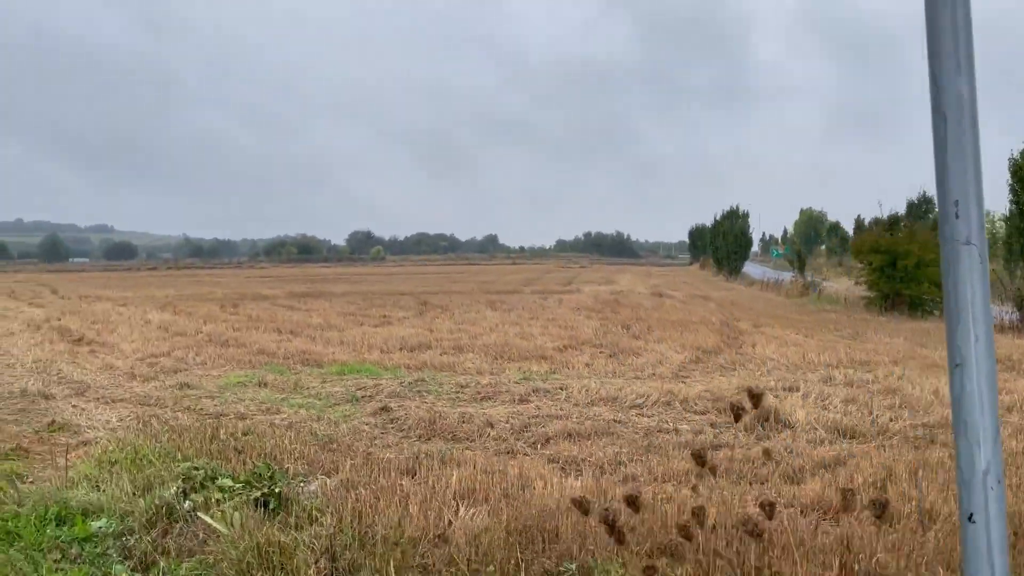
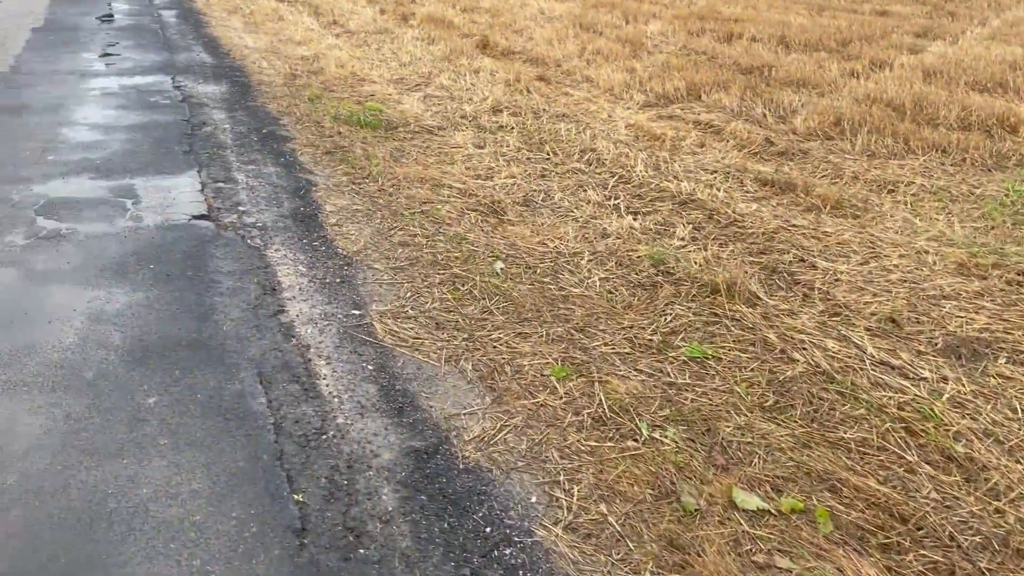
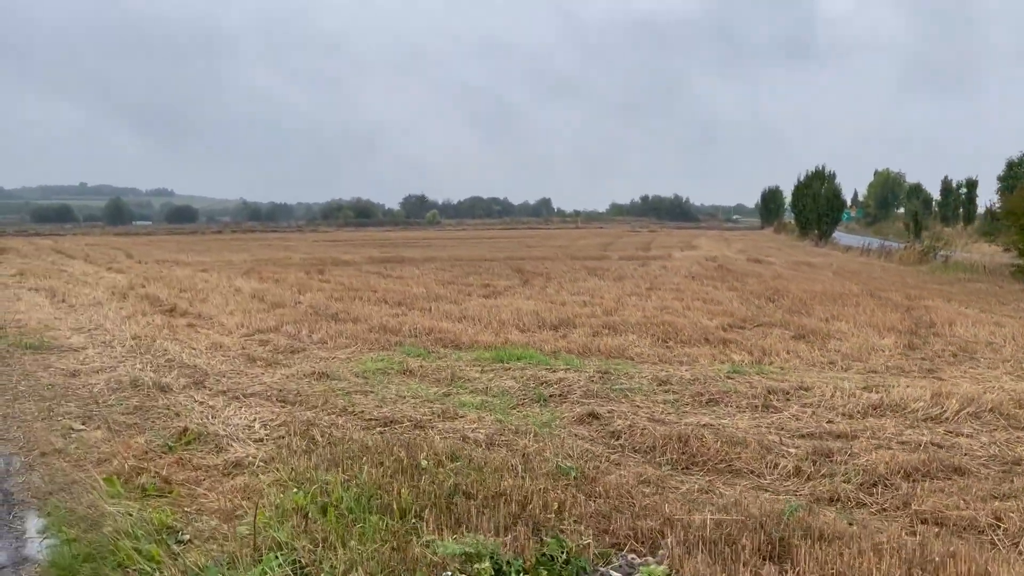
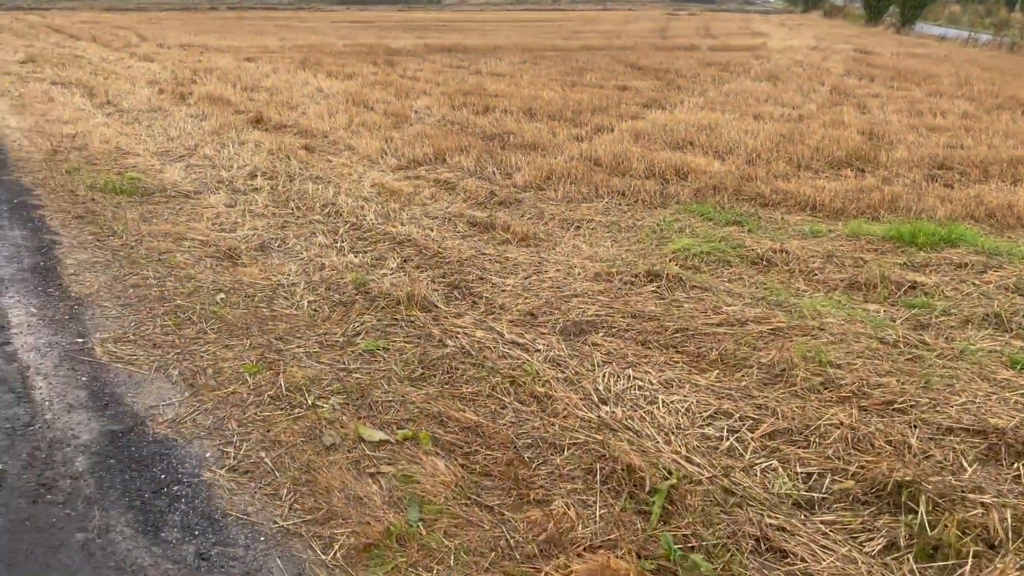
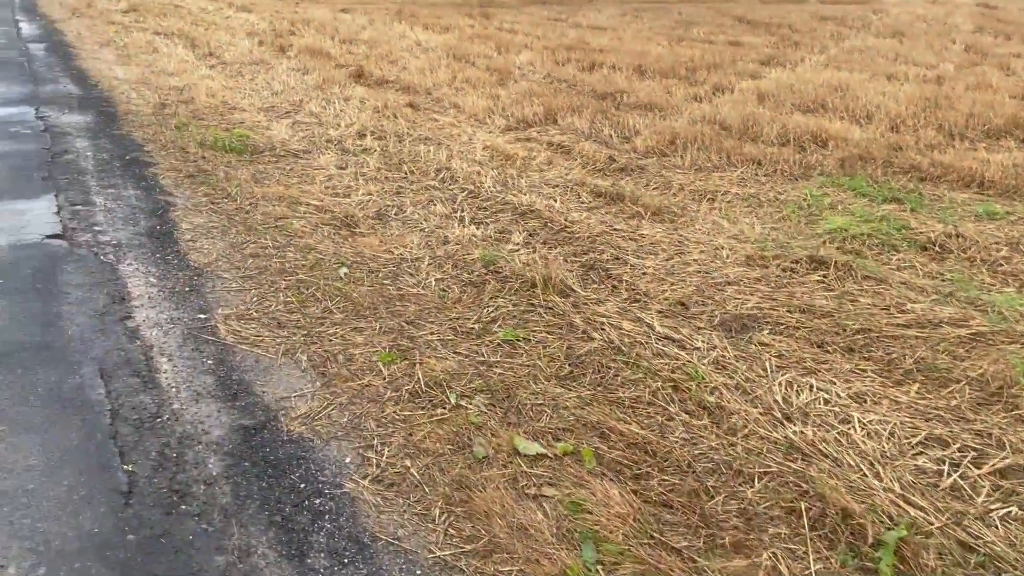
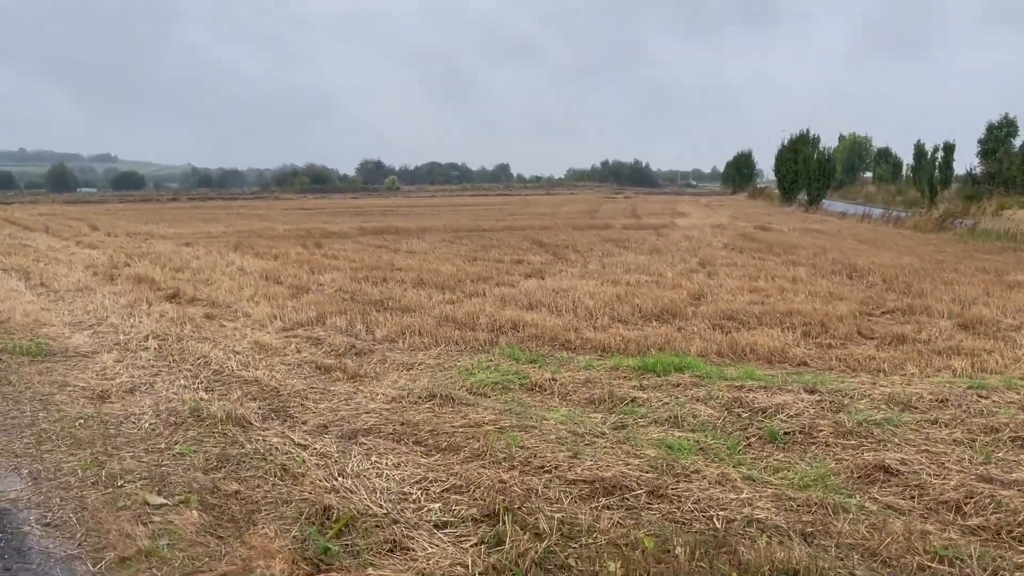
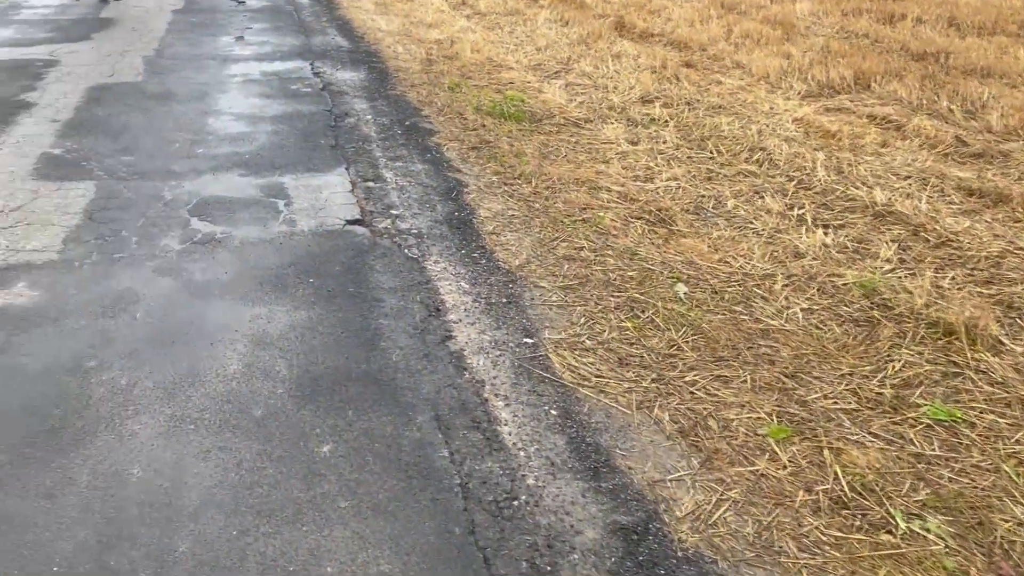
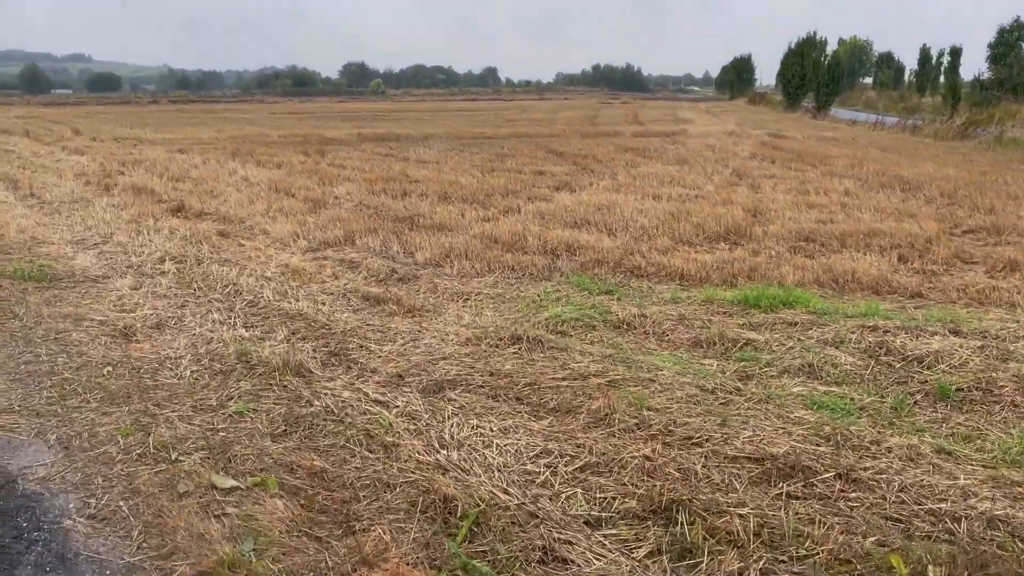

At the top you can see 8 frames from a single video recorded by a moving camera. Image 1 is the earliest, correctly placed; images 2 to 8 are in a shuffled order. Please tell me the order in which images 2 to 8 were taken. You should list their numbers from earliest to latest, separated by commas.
3, 6, 8, 4, 5, 2, 7
